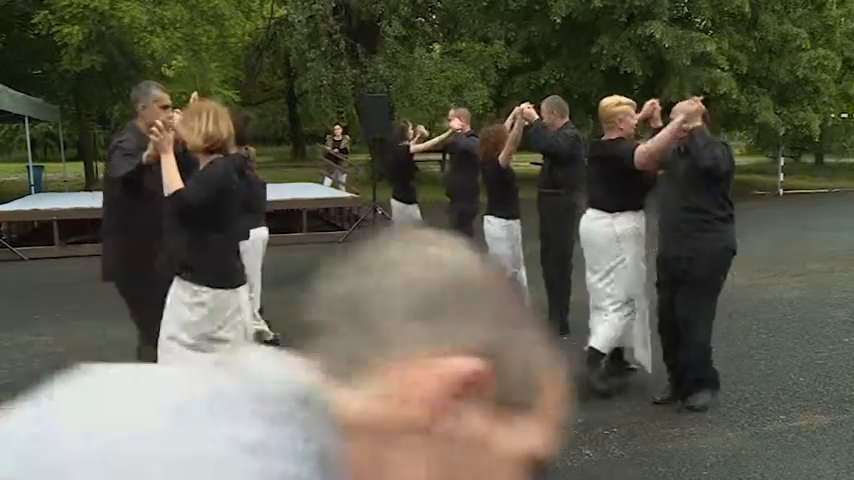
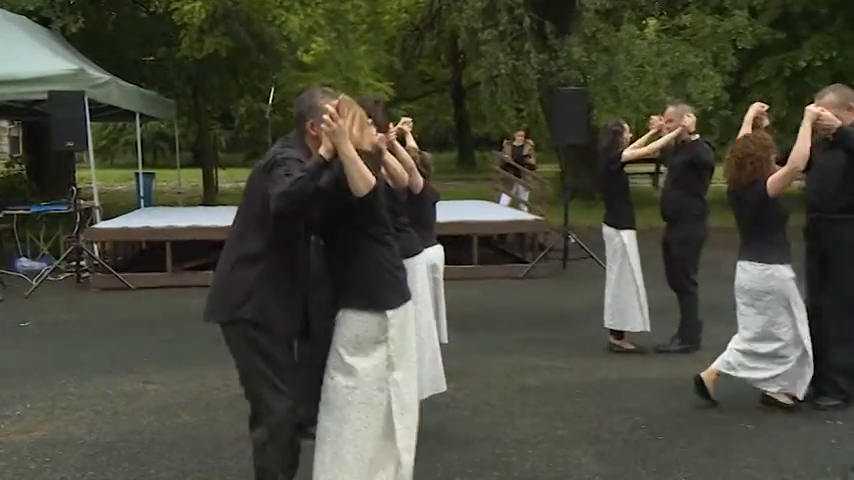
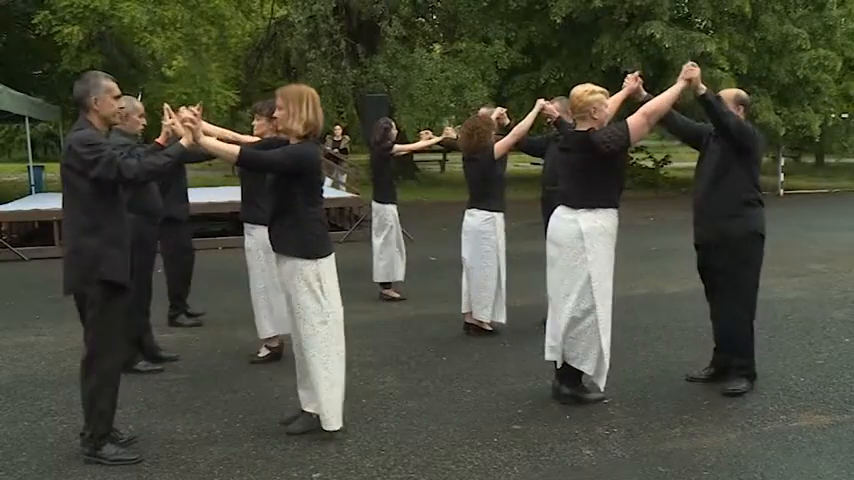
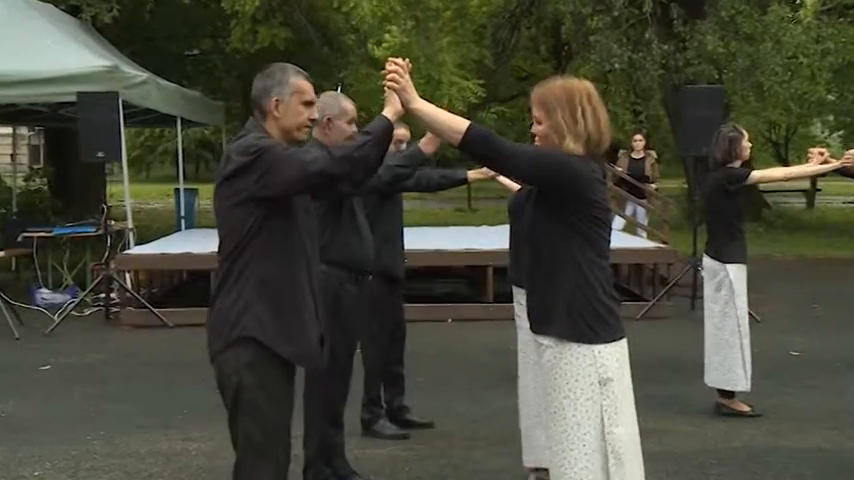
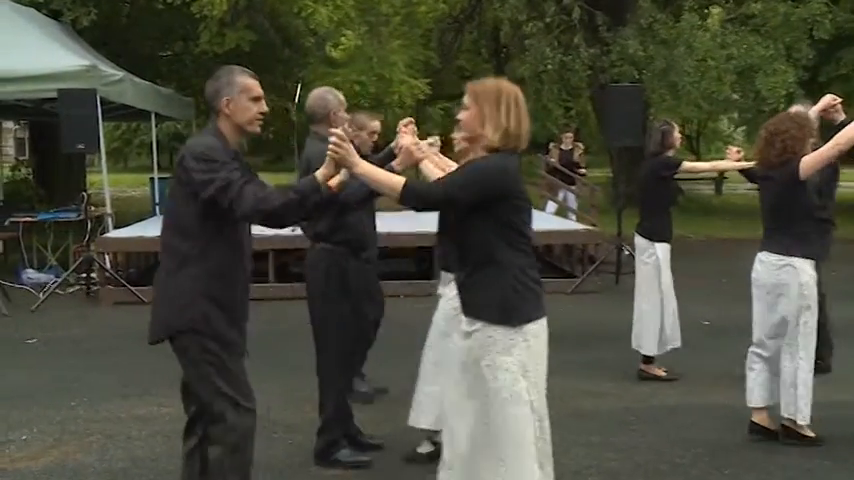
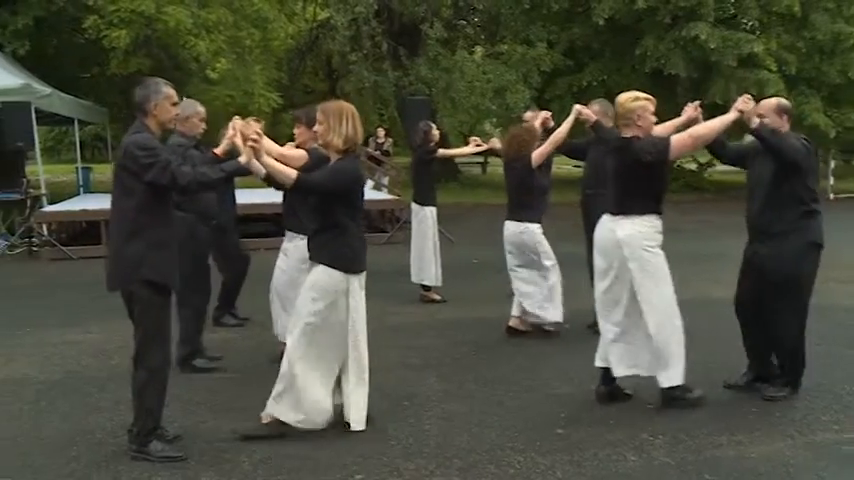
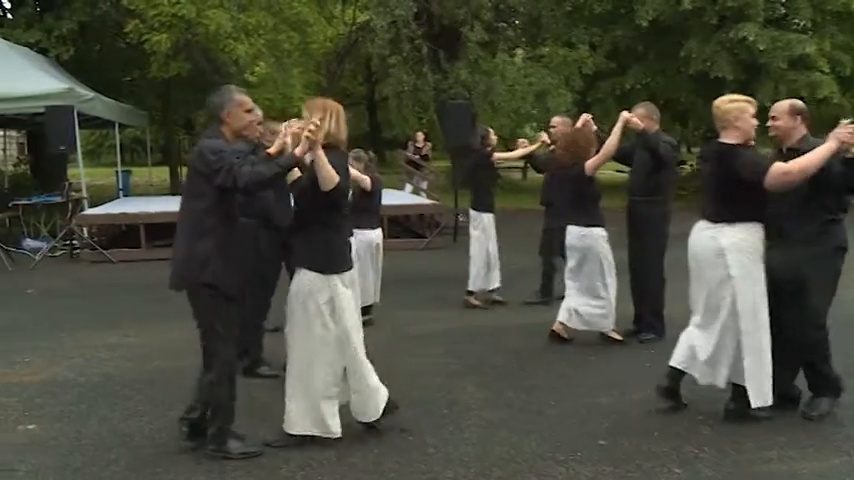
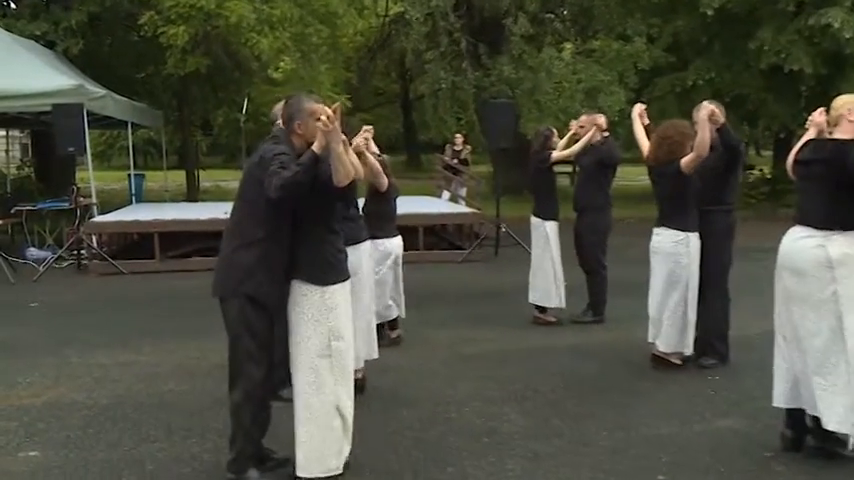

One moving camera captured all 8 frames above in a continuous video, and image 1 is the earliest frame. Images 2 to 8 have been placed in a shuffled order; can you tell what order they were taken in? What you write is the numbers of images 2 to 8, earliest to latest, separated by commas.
3, 6, 7, 8, 2, 5, 4
